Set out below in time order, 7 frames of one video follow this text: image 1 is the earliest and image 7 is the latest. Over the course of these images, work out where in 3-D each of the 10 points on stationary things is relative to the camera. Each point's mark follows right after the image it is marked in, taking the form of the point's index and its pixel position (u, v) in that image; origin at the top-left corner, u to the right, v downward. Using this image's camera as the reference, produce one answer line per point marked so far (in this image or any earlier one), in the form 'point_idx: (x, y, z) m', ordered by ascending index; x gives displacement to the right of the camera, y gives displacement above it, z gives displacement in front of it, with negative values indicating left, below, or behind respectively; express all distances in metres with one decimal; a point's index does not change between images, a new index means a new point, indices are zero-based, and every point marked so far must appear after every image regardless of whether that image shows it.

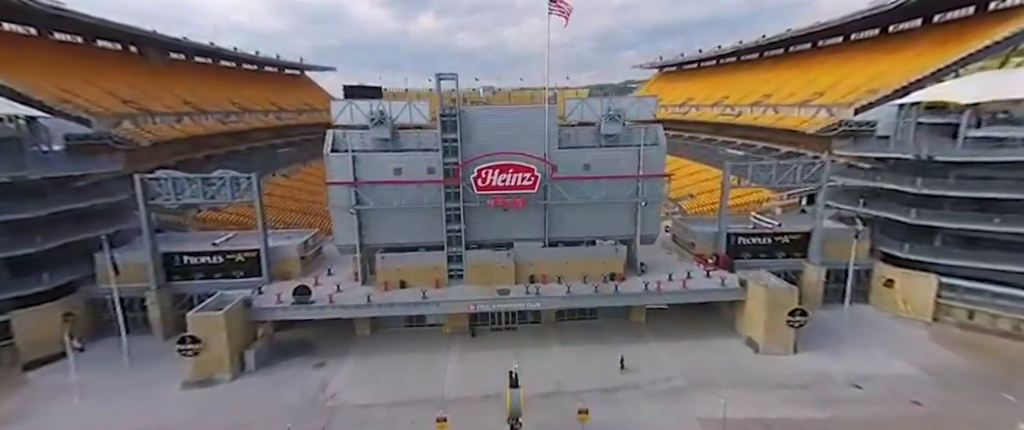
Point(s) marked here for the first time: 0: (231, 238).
0: (-12.9, -1.1, +19.5) m
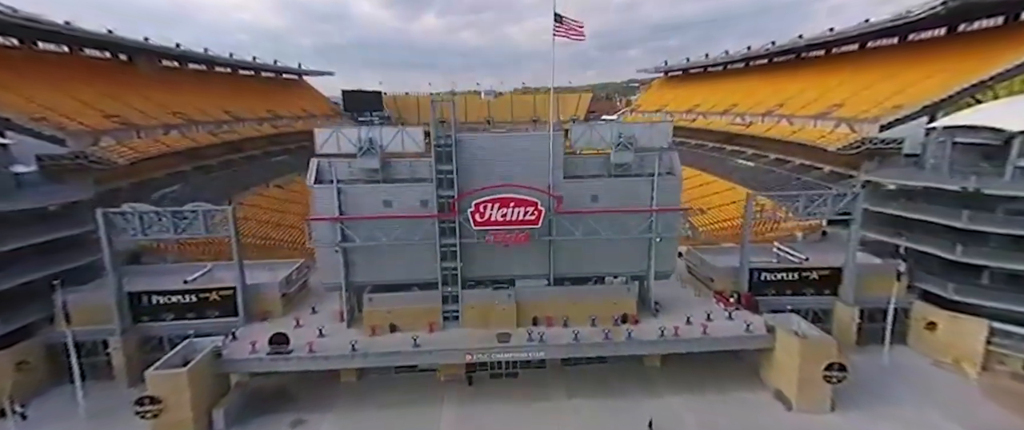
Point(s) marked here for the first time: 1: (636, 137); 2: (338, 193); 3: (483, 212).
0: (-12.9, -2.5, +18.0) m
1: (+4.8, +3.0, +16.8) m
2: (-6.3, +0.8, +15.7) m
3: (-1.0, +0.1, +15.5) m
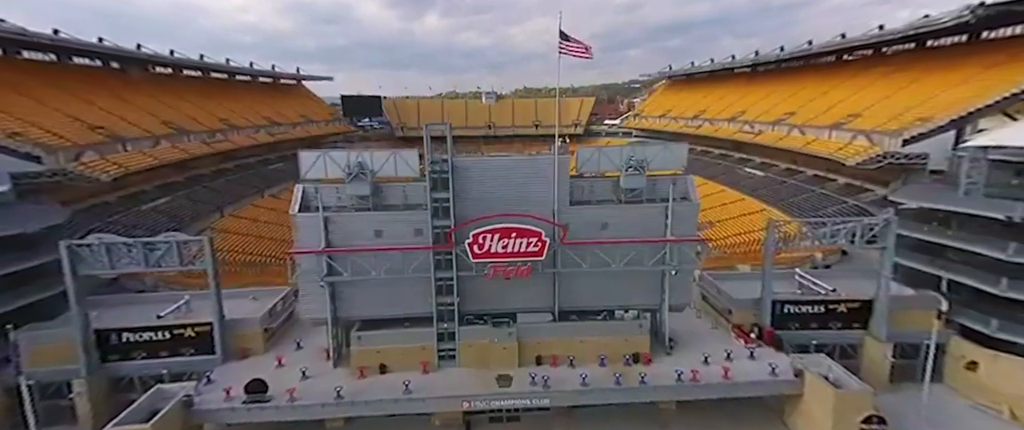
0: (-12.8, -3.6, +16.6) m
1: (+4.9, +2.0, +15.4) m
2: (-6.3, -0.3, +14.3) m
3: (-1.0, -0.9, +14.1) m
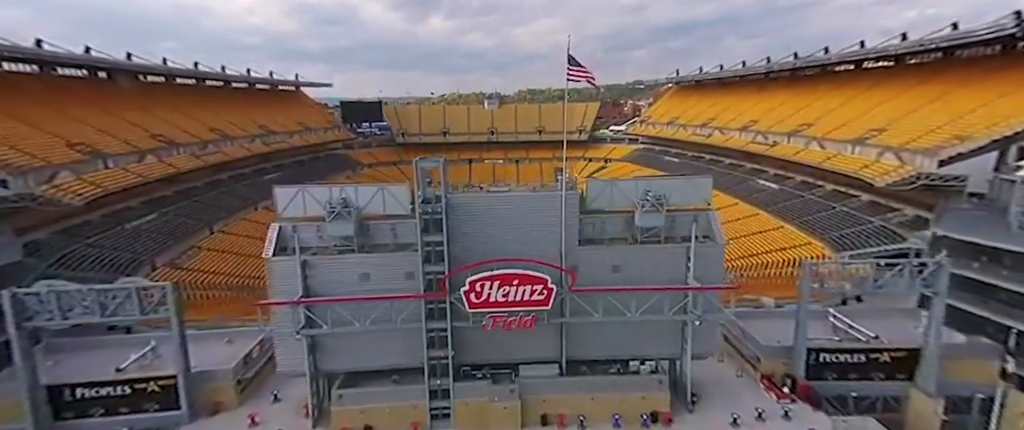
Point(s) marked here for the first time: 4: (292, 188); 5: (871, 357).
0: (-12.7, -4.9, +15.0) m
1: (+5.0, +0.7, +13.7) m
2: (-6.2, -1.6, +12.7) m
3: (-0.9, -2.2, +12.4) m
4: (-6.9, +0.8, +13.3) m
5: (+12.3, -4.9, +14.7) m
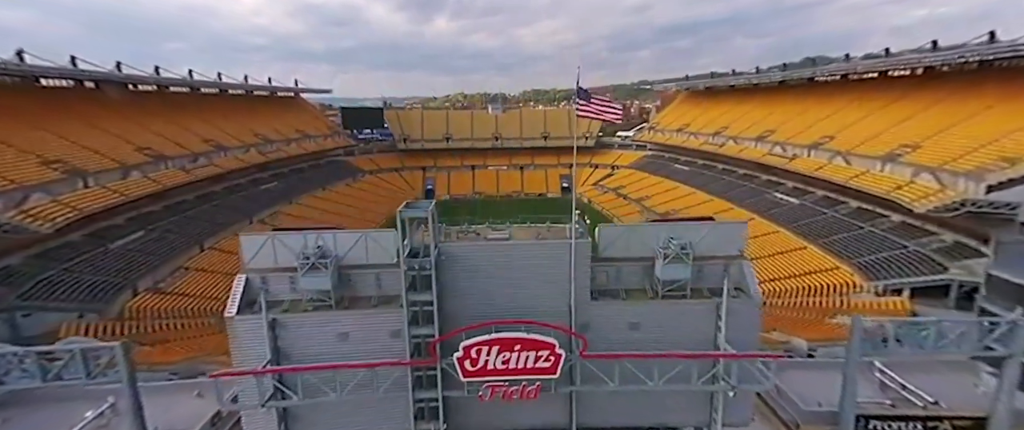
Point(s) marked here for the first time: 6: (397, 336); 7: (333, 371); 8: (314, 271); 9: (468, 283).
0: (-12.7, -6.2, +13.3) m
1: (+5.0, -0.7, +11.8) m
2: (-6.2, -2.9, +10.9) m
3: (-0.9, -3.6, +10.6) m
4: (-6.8, -0.5, +11.6) m
5: (+12.3, -6.3, +12.7) m
6: (-3.1, -3.3, +11.3) m
7: (-4.7, -4.0, +11.2) m
8: (-5.2, -1.5, +11.3) m
9: (-1.2, -1.8, +11.0) m
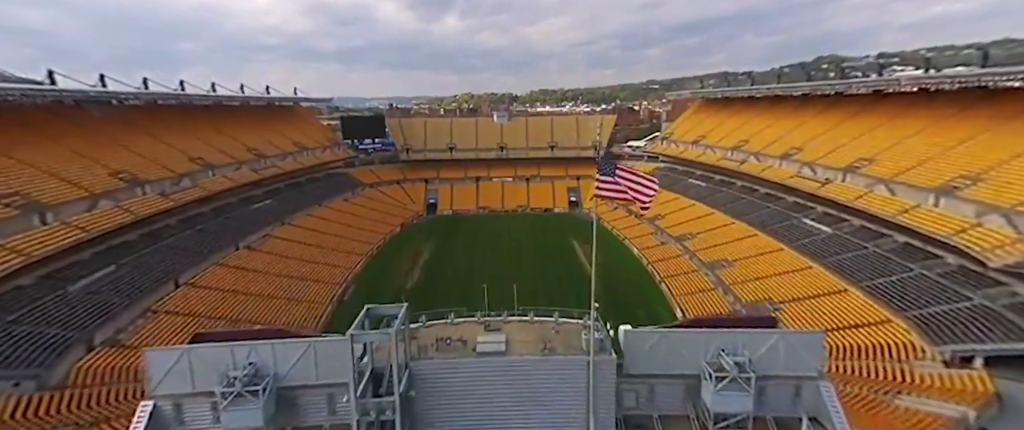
0: (-12.7, -8.4, +10.4) m
1: (+4.9, -2.9, +8.6) m
2: (-6.3, -5.1, +8.0) m
3: (-1.0, -5.8, +7.5) m
4: (-6.9, -2.7, +8.6) m
5: (+12.2, -8.6, +9.5) m
6: (-3.2, -5.5, +8.3) m
7: (-4.8, -6.2, +8.3) m
8: (-5.3, -3.7, +8.3) m
9: (-1.3, -4.1, +7.9) m
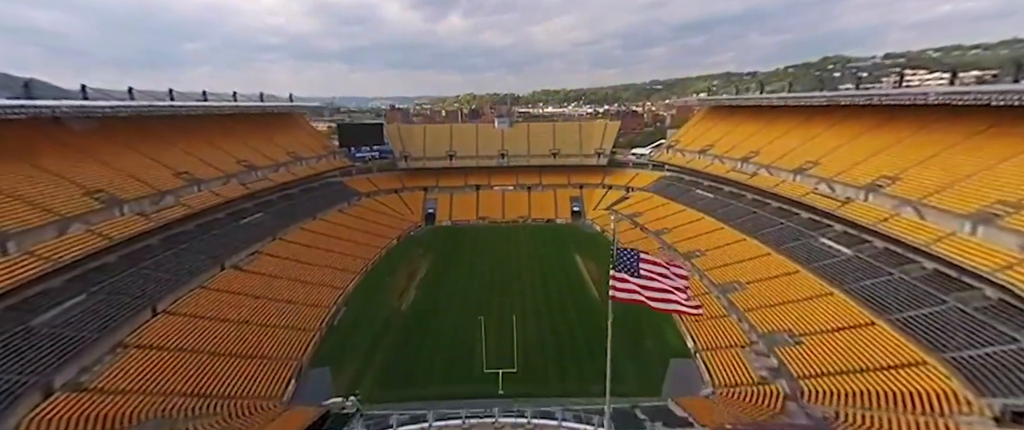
0: (-12.9, -10.0, +8.5) m
1: (+4.8, -4.5, +6.6) m
2: (-6.5, -6.7, +6.0) m
3: (-1.2, -7.4, +5.6) m
4: (-7.1, -4.3, +6.7) m
5: (+12.1, -10.1, +7.4) m
6: (-3.4, -7.1, +6.3) m
7: (-5.0, -7.8, +6.3) m
8: (-5.5, -5.3, +6.4) m
9: (-1.4, -5.6, +6.0) m
